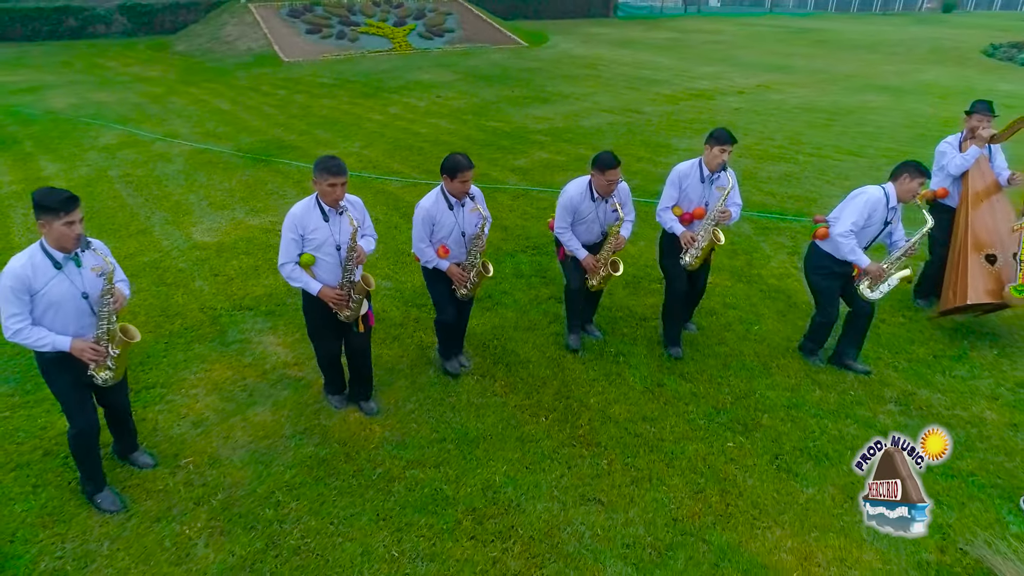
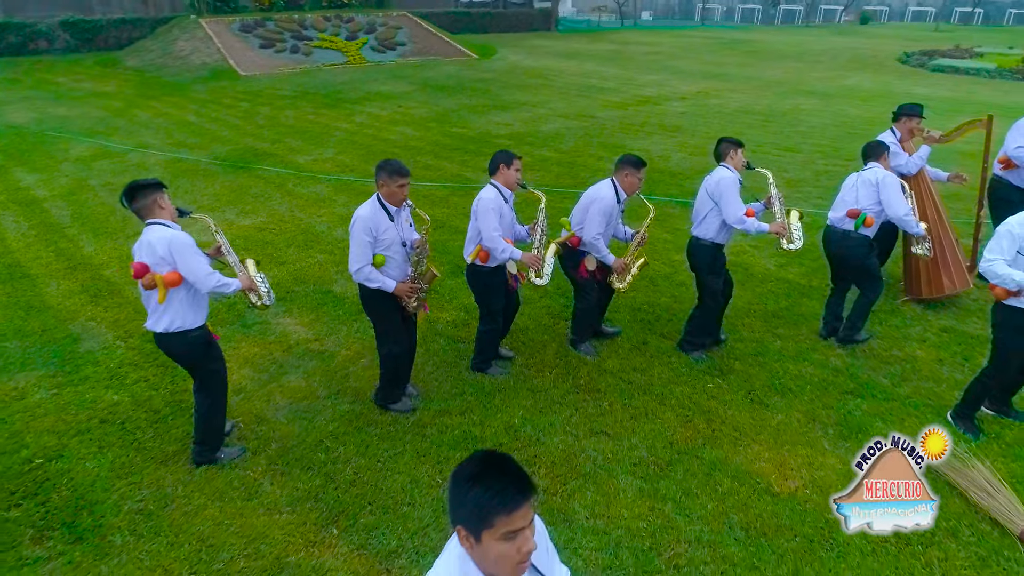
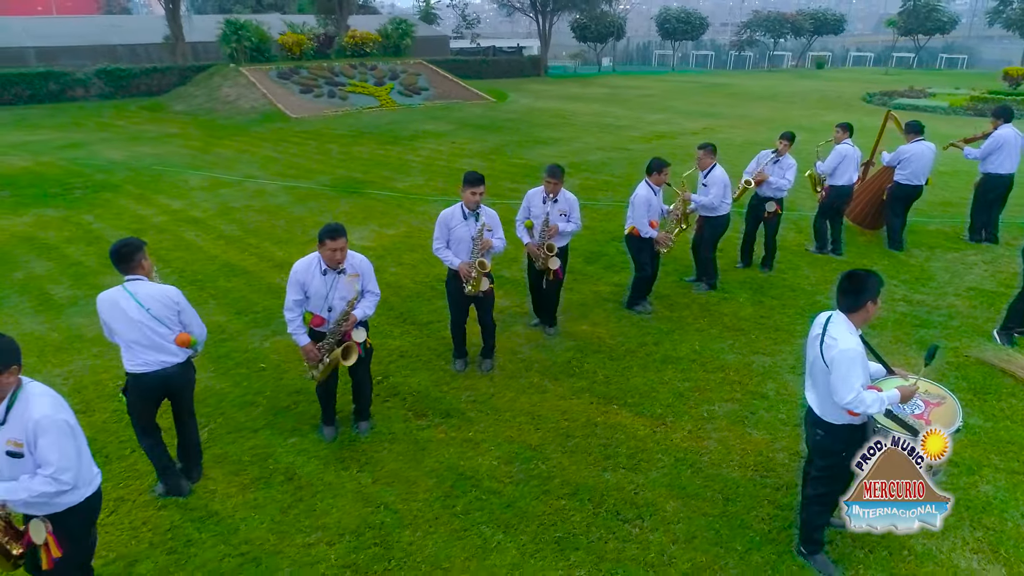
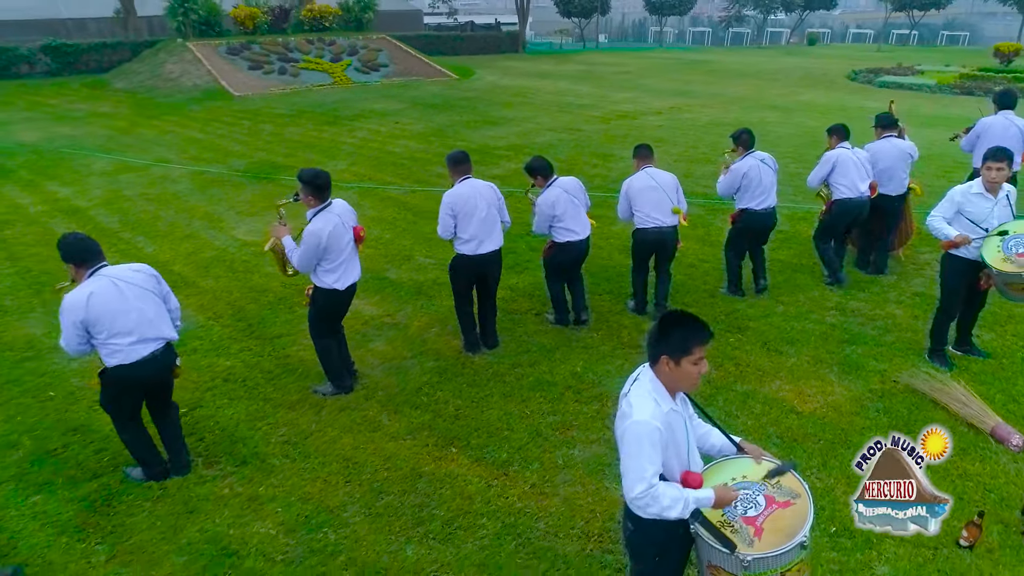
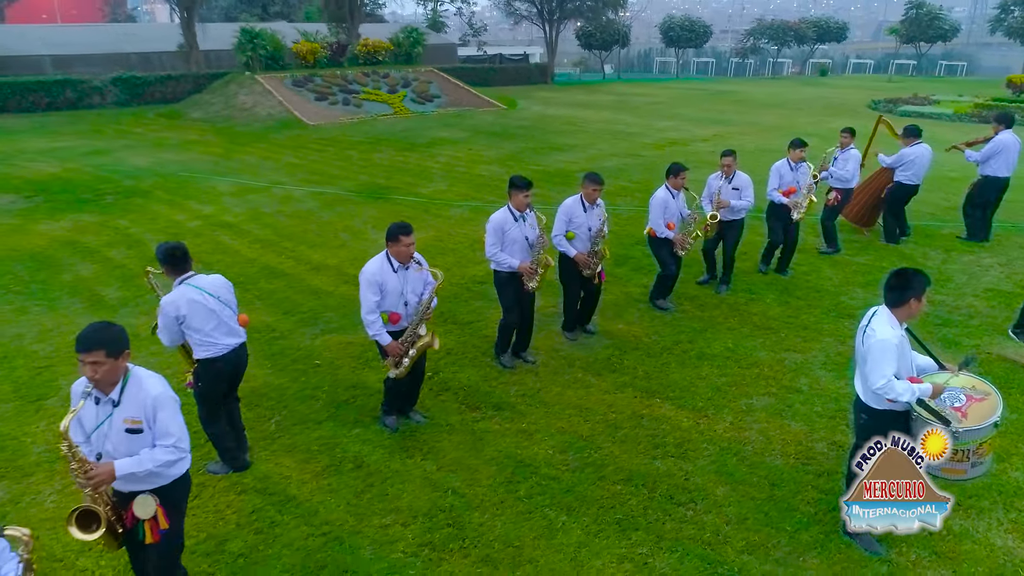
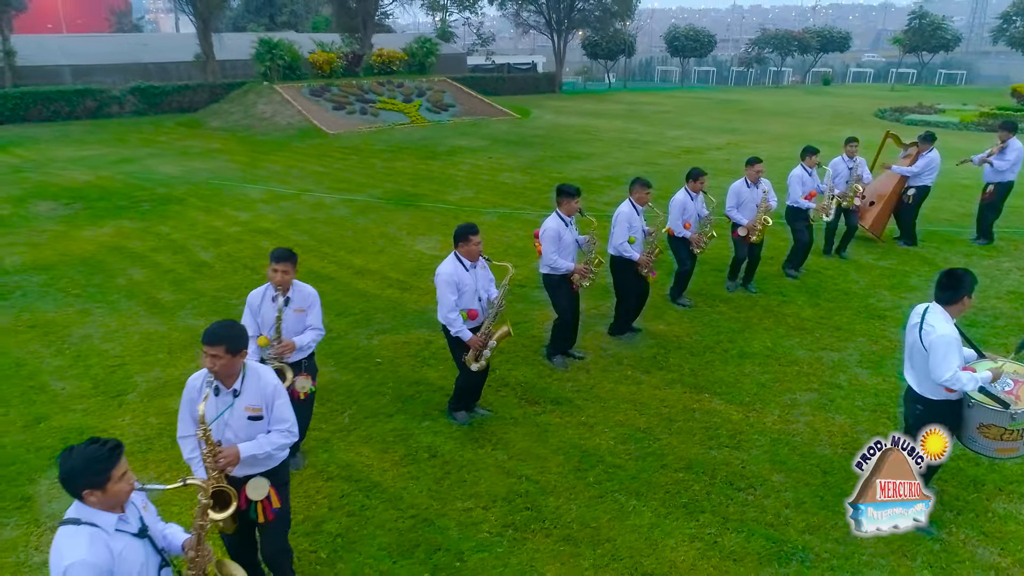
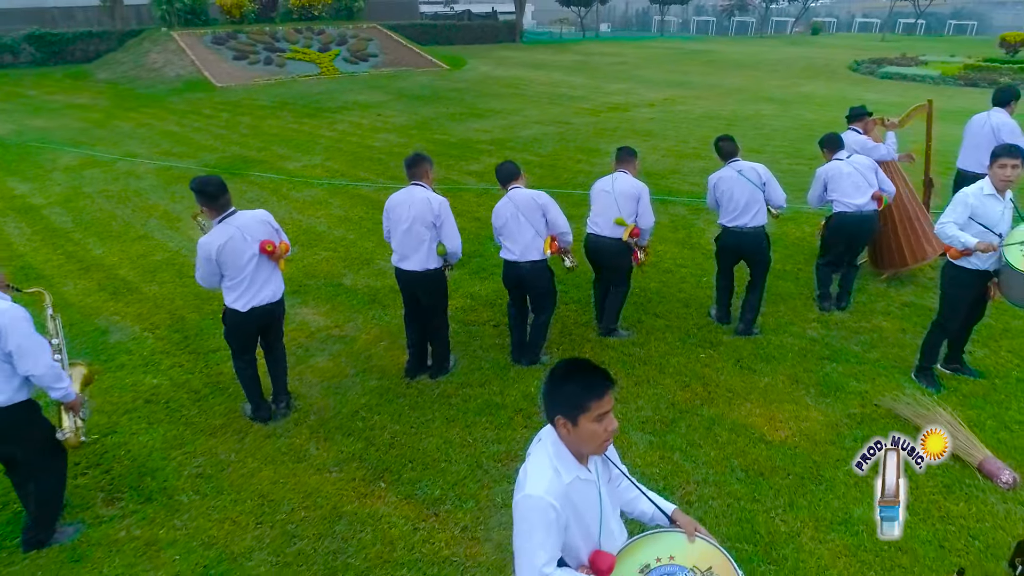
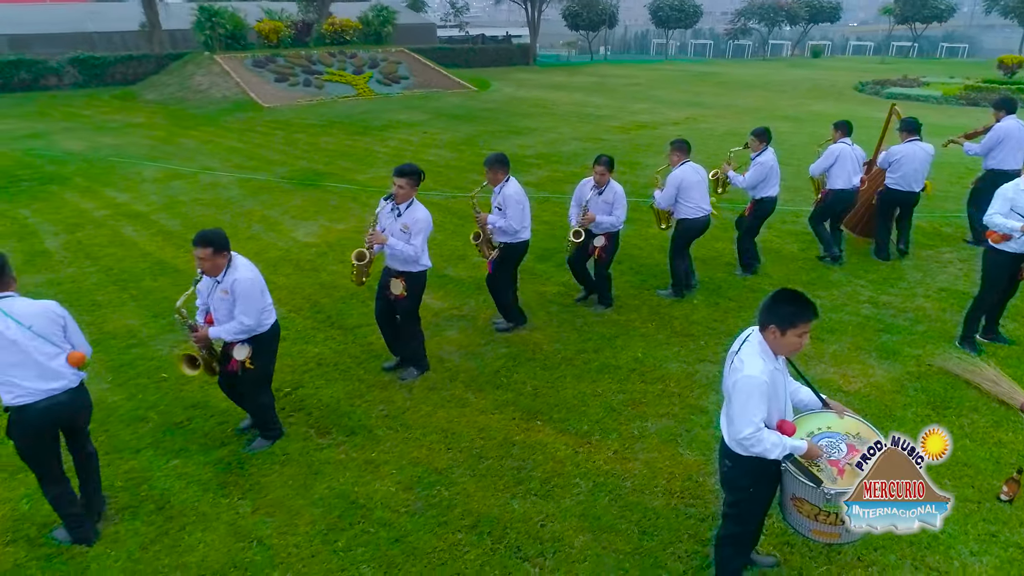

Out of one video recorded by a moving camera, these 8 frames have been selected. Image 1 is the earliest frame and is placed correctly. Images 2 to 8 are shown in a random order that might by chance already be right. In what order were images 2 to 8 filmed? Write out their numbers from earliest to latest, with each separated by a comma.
2, 7, 4, 8, 3, 5, 6
